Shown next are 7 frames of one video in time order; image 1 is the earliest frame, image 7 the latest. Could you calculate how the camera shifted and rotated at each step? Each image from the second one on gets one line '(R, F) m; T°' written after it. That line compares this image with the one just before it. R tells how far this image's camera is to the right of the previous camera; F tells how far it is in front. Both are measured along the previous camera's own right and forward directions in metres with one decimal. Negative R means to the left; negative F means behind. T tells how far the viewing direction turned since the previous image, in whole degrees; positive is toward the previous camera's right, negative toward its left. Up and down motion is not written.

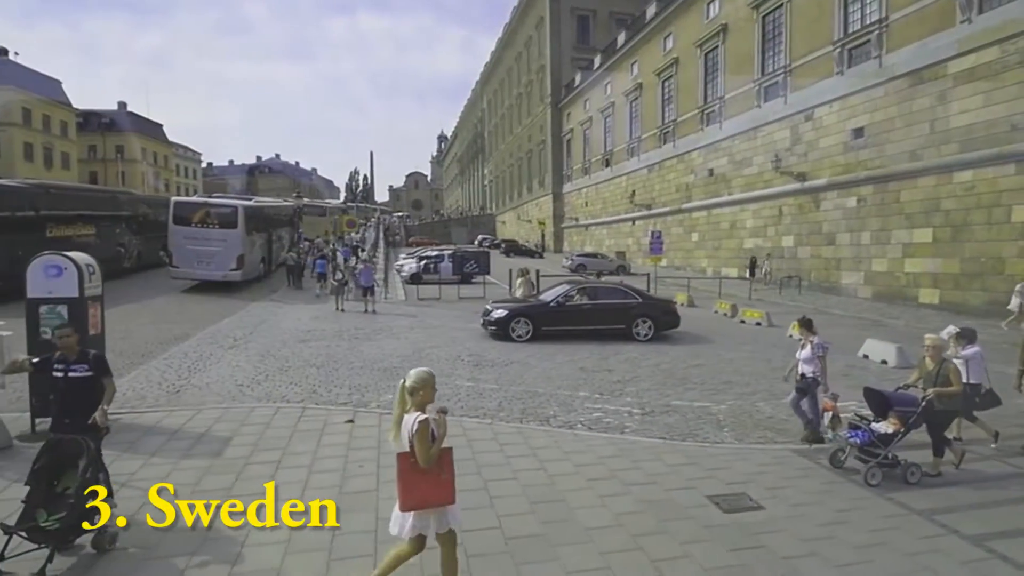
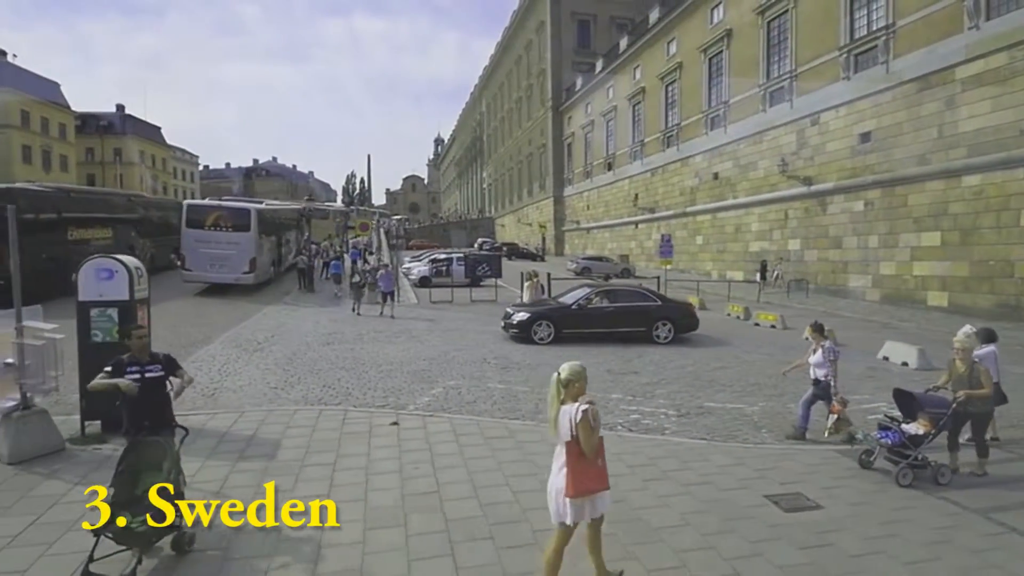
(-0.7, -0.1) m; +1°
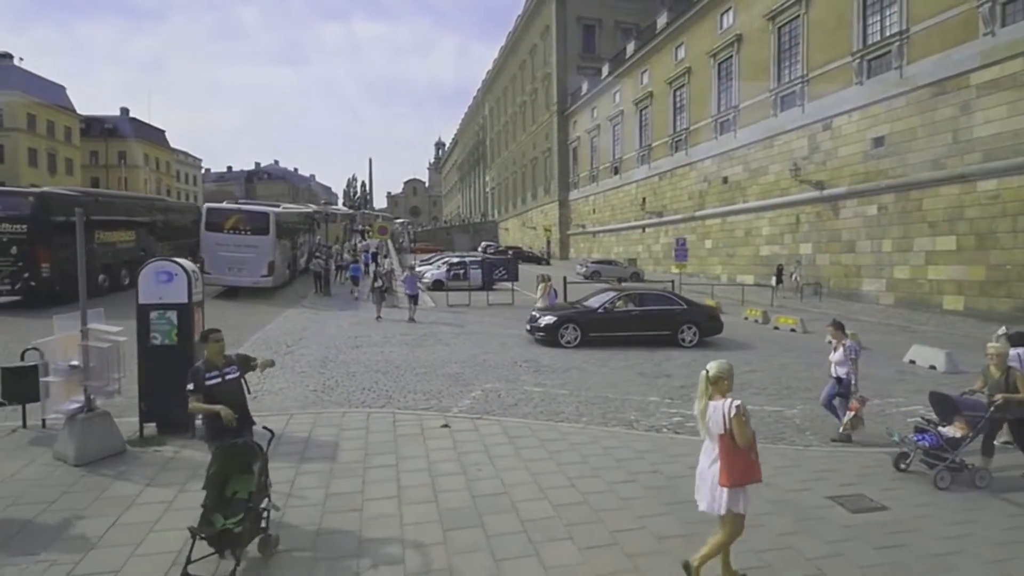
(-0.7, -0.1) m; 0°
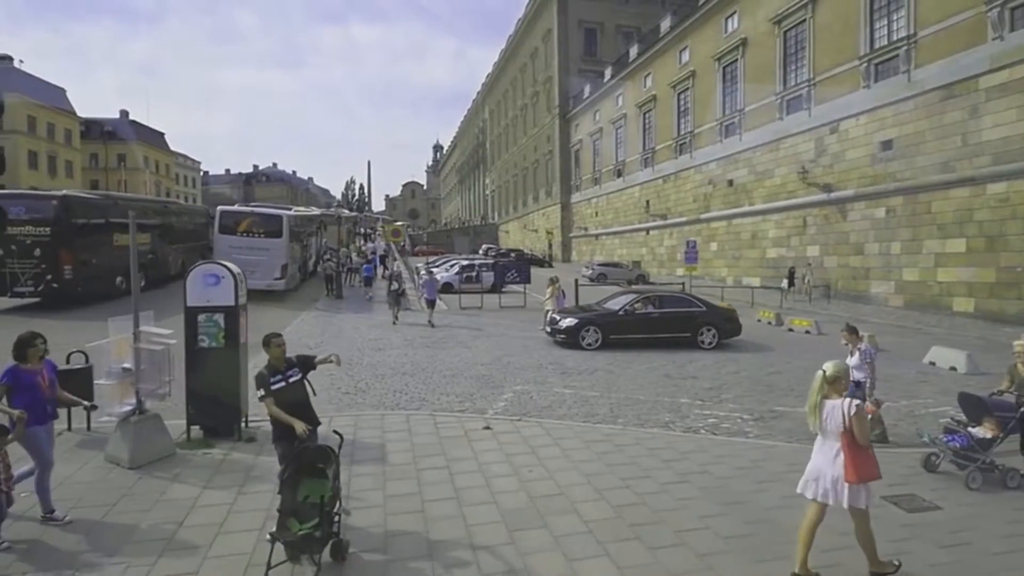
(-0.6, 0.0) m; 0°
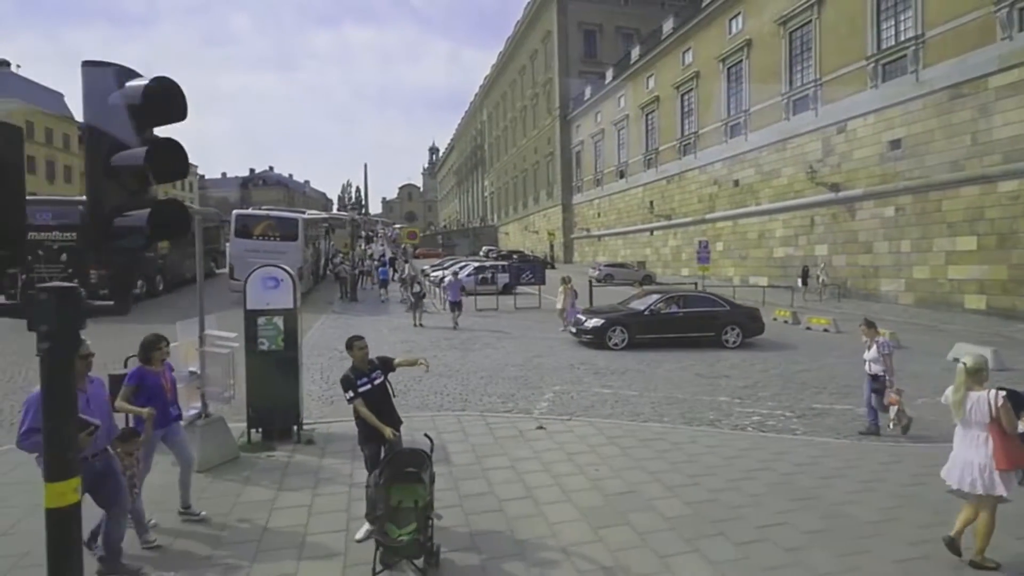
(-0.8, 0.0) m; 0°
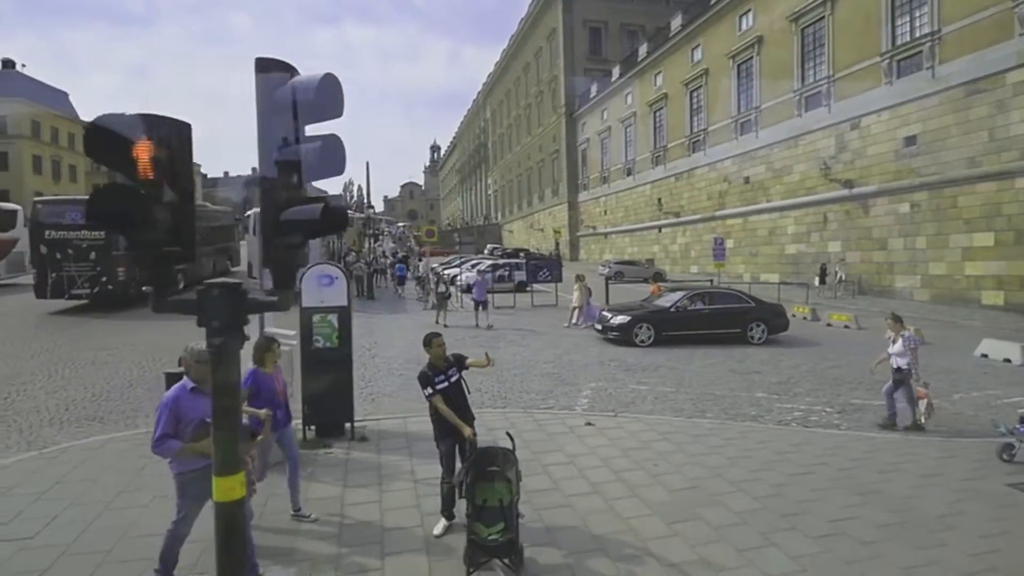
(-0.7, 0.0) m; 0°
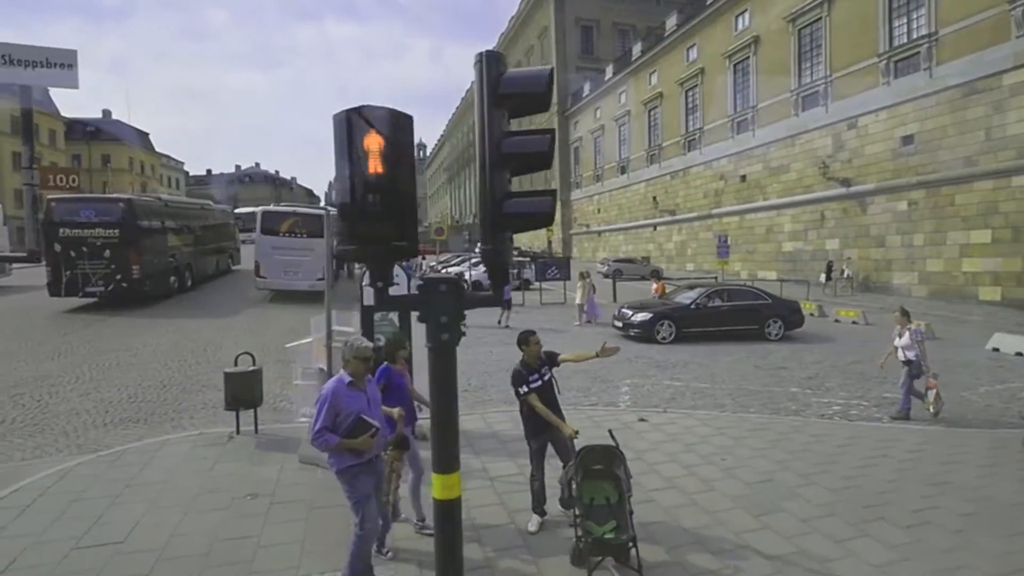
(-1.0, 0.0) m; +2°
